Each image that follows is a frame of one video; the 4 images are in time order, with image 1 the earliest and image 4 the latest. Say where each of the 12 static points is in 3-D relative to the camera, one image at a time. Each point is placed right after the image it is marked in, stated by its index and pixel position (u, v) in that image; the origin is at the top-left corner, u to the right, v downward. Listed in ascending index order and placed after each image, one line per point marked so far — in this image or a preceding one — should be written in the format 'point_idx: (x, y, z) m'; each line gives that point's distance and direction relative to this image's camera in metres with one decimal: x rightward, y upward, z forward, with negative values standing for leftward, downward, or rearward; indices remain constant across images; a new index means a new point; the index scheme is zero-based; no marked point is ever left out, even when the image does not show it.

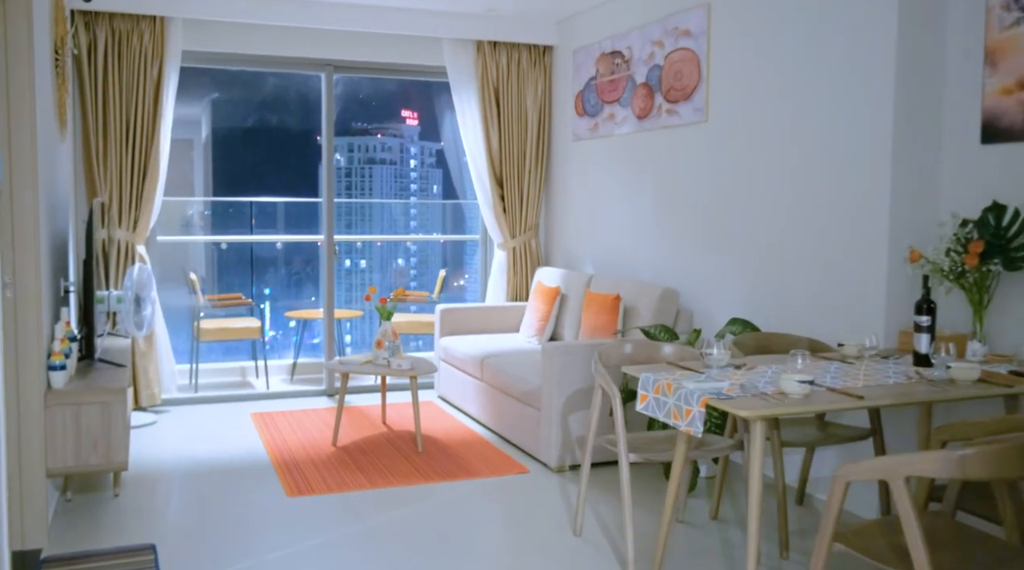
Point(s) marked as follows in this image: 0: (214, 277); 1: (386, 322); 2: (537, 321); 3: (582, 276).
0: (-2.2, +0.1, +6.1) m
1: (-0.7, -0.2, +4.6) m
2: (+0.2, -0.2, +5.2) m
3: (+0.4, 0.0, +5.1) m
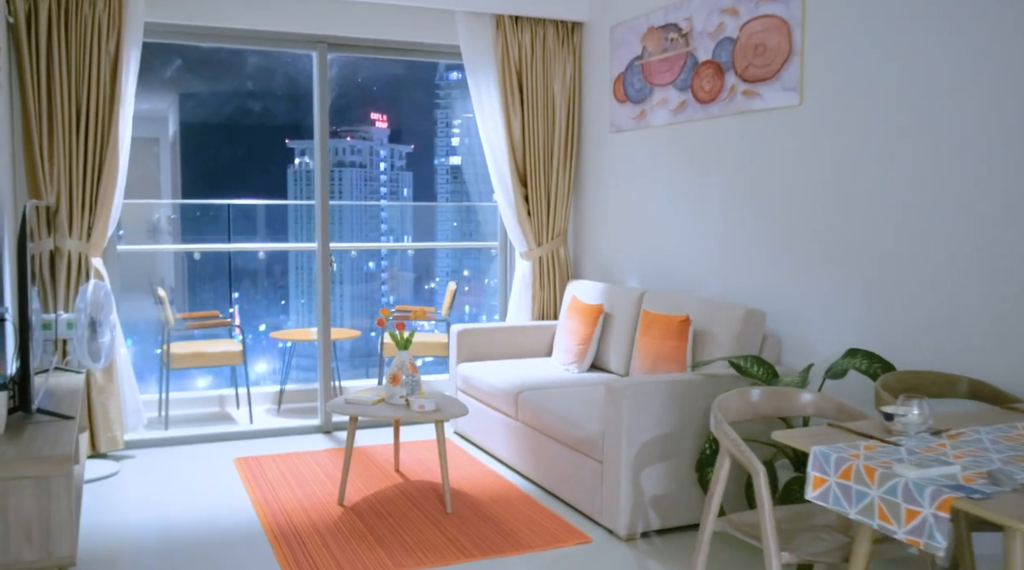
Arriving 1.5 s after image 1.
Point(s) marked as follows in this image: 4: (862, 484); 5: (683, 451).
0: (-2.1, 0.0, +5.2) m
1: (-0.5, -0.3, +3.7) m
2: (+0.3, -0.3, +4.4) m
3: (+0.6, 0.0, +4.3) m
4: (+0.7, -0.4, +1.8) m
5: (+0.7, -0.7, +3.3) m
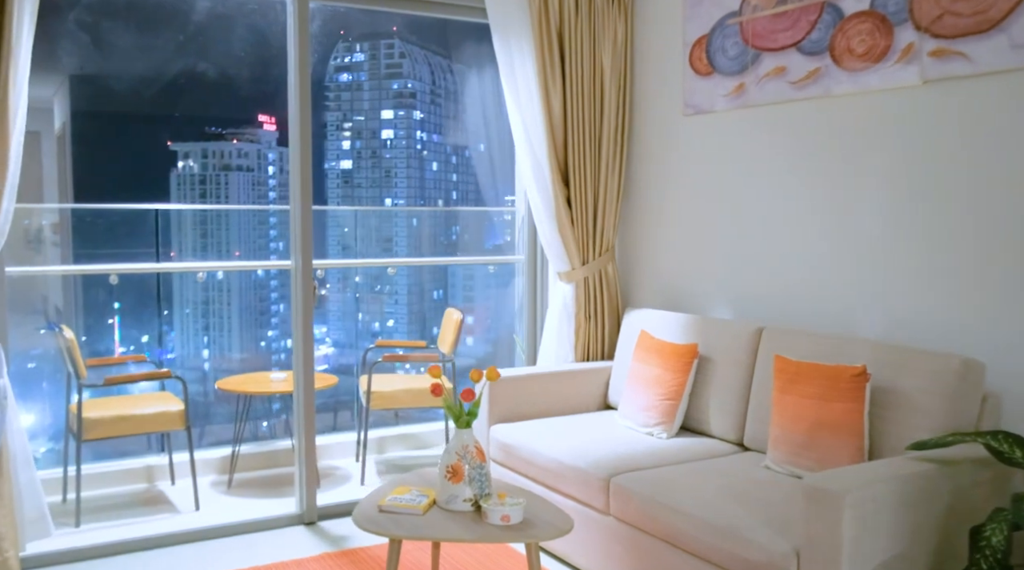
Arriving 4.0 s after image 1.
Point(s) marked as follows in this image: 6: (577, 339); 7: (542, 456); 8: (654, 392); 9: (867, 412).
0: (-1.9, -0.2, +3.7) m
1: (-0.1, -0.4, +2.5) m
2: (+0.6, -0.4, +3.3) m
3: (+0.9, -0.2, +3.2) m
4: (+1.3, -0.5, +0.7) m
5: (+1.1, -0.8, +2.2) m
6: (+0.3, -0.3, +3.9) m
7: (+0.1, -0.6, +3.2) m
8: (+0.6, -0.4, +3.3) m
9: (+1.1, -0.4, +2.6) m
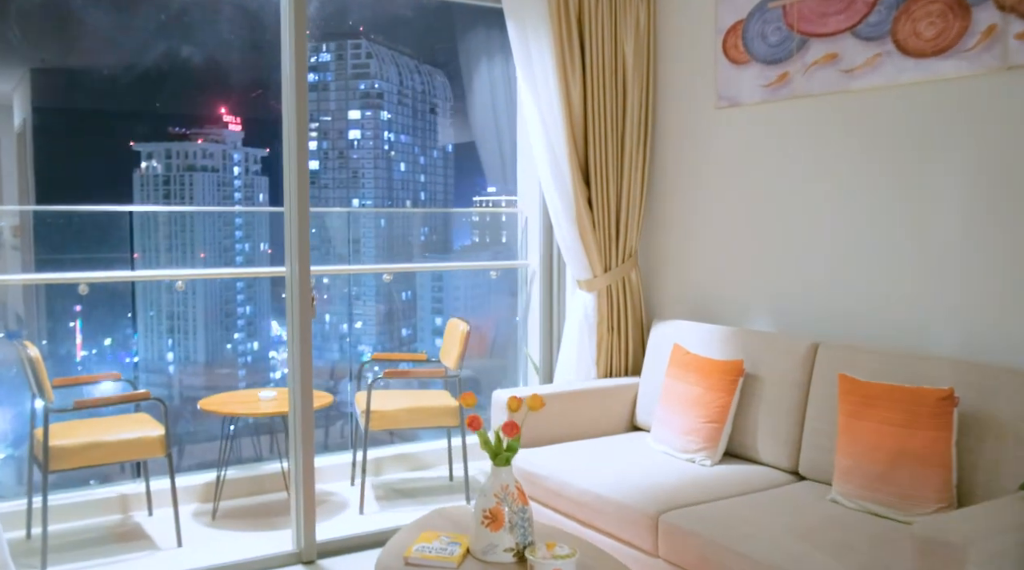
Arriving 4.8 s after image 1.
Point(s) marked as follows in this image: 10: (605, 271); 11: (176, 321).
0: (-1.8, -0.2, +3.3) m
1: (0.0, -0.5, +2.2) m
2: (+0.7, -0.5, +3.0) m
3: (+1.0, -0.2, +2.9) m
4: (+1.5, -0.6, +0.4) m
5: (+1.2, -0.8, +1.9) m
6: (+0.4, -0.3, +3.6) m
7: (+0.2, -0.7, +2.9) m
8: (+0.7, -0.5, +3.0) m
9: (+1.2, -0.4, +2.3) m
10: (+0.4, +0.1, +3.6) m
11: (-1.3, -0.2, +3.8) m
